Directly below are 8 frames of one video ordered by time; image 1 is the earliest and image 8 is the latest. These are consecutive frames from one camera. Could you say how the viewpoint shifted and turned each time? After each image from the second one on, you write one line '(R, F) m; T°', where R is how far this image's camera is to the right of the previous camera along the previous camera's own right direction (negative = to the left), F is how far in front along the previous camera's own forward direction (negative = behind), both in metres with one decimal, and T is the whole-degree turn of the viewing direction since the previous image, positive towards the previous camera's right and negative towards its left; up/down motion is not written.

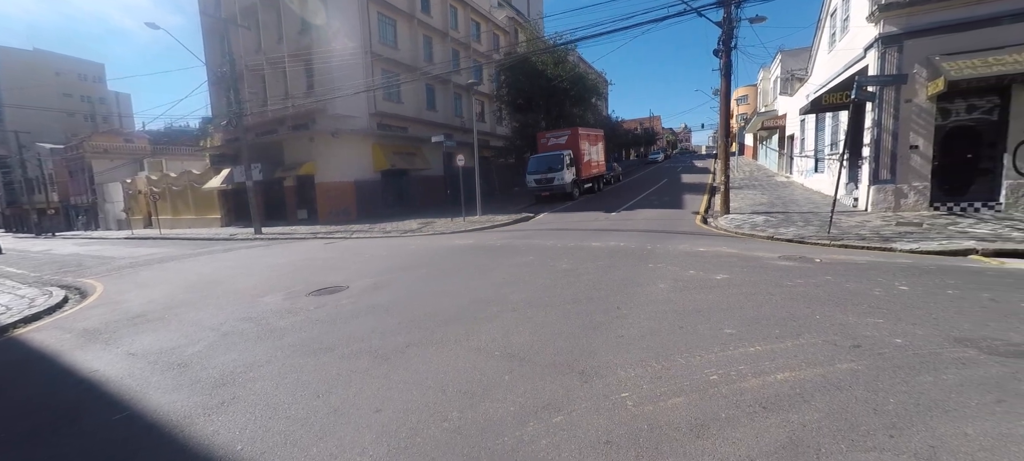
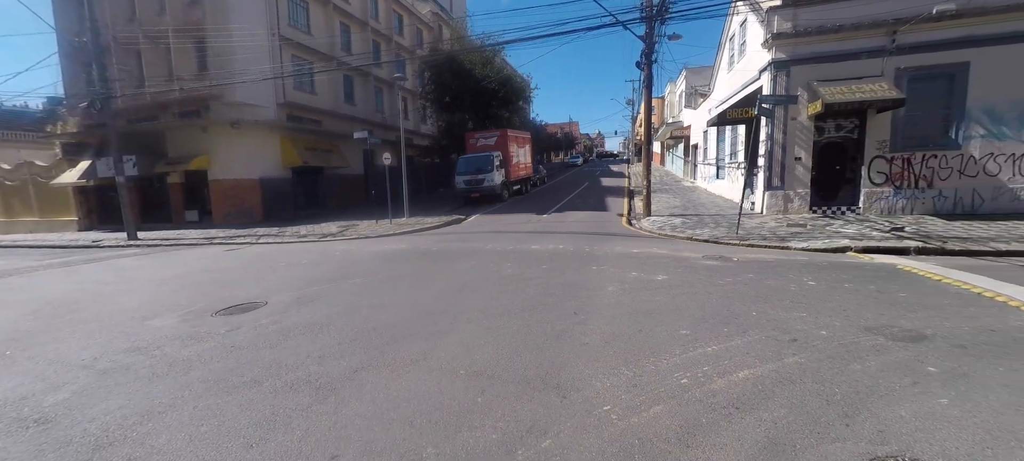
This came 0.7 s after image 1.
(-0.4, +0.3) m; +11°
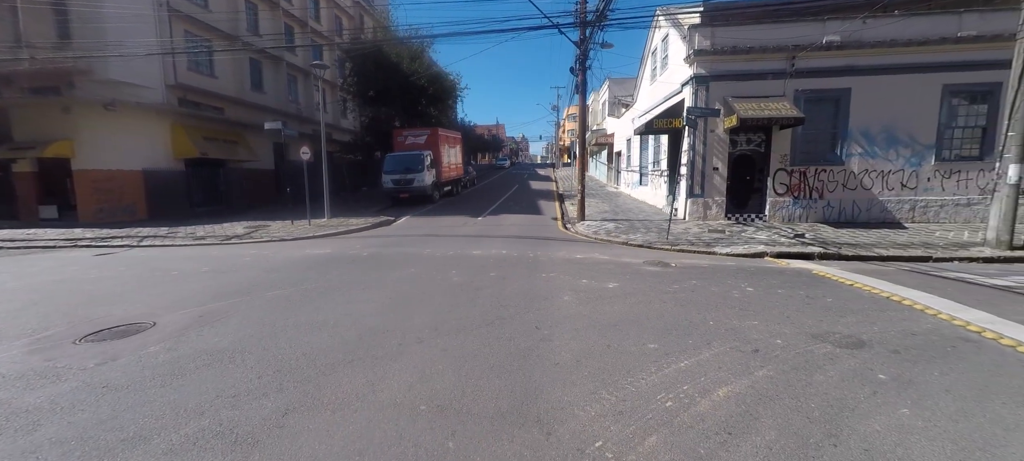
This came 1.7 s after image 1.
(-0.4, +0.5) m; +10°
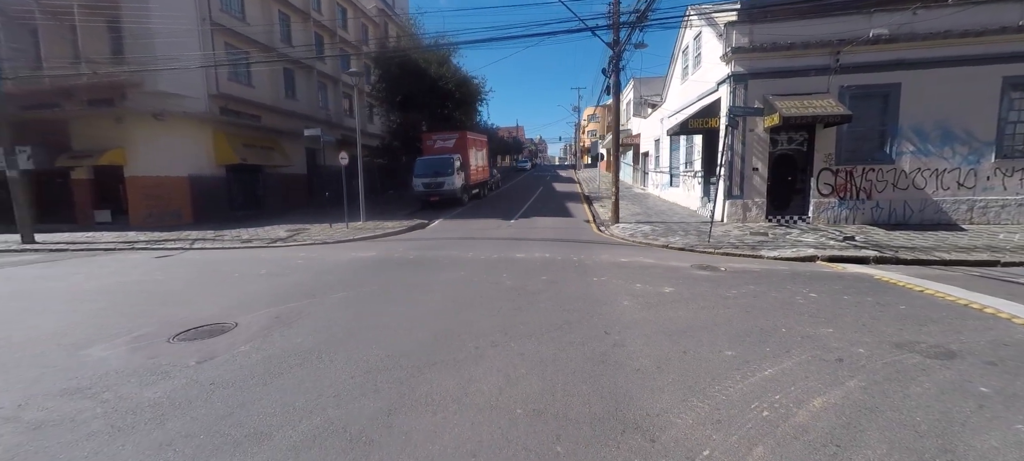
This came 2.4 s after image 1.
(-0.5, 0.0) m; -3°
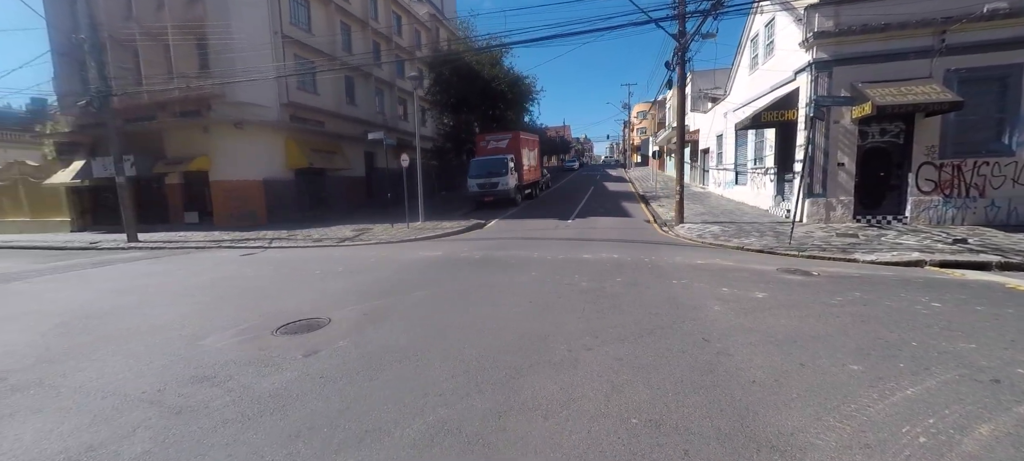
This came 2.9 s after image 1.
(-0.5, +0.1) m; -6°
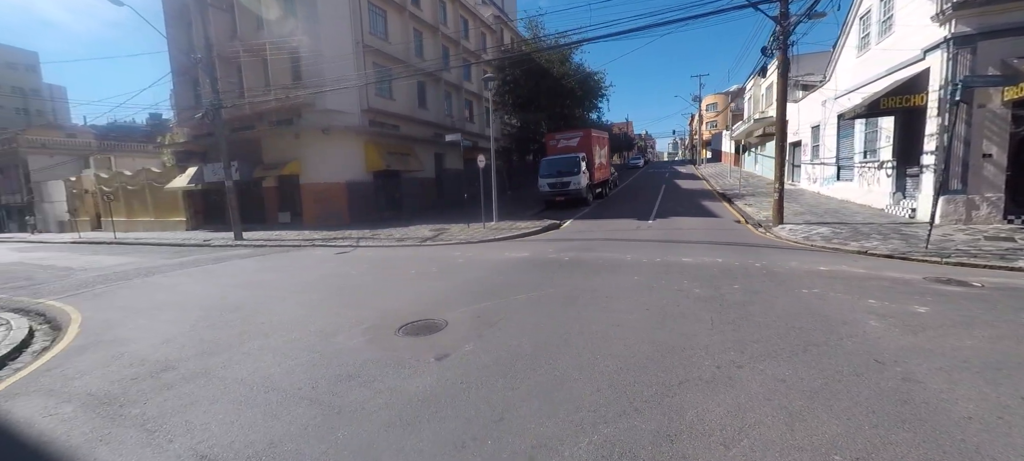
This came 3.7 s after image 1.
(-0.7, +0.2) m; -8°
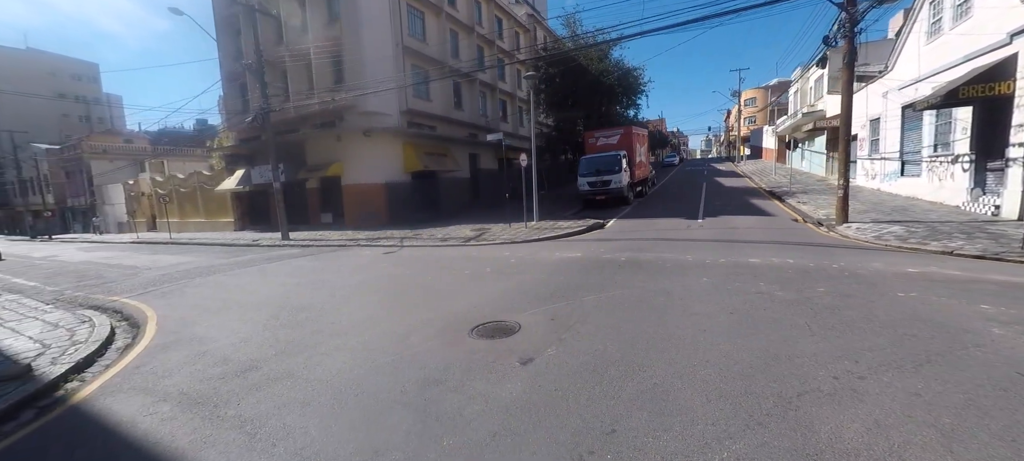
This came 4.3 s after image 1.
(-0.6, +0.2) m; -4°
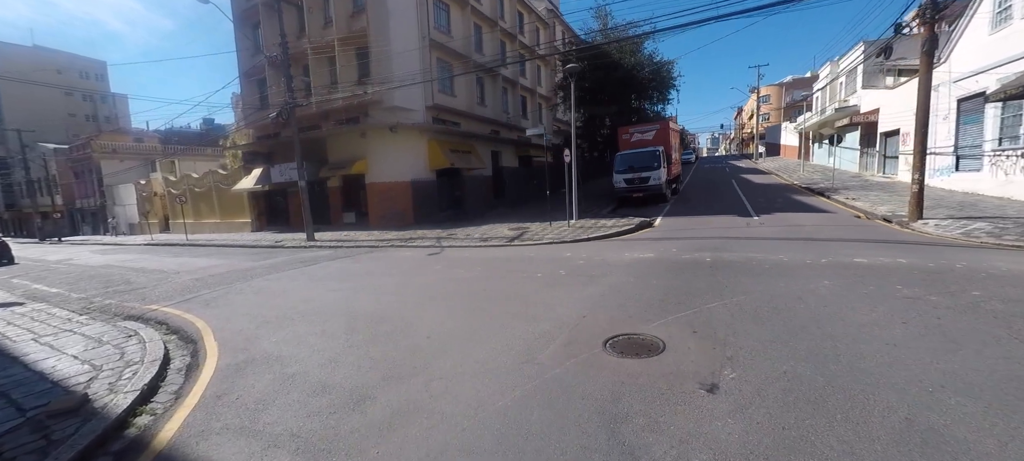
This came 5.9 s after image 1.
(-1.4, +0.8) m; 0°
